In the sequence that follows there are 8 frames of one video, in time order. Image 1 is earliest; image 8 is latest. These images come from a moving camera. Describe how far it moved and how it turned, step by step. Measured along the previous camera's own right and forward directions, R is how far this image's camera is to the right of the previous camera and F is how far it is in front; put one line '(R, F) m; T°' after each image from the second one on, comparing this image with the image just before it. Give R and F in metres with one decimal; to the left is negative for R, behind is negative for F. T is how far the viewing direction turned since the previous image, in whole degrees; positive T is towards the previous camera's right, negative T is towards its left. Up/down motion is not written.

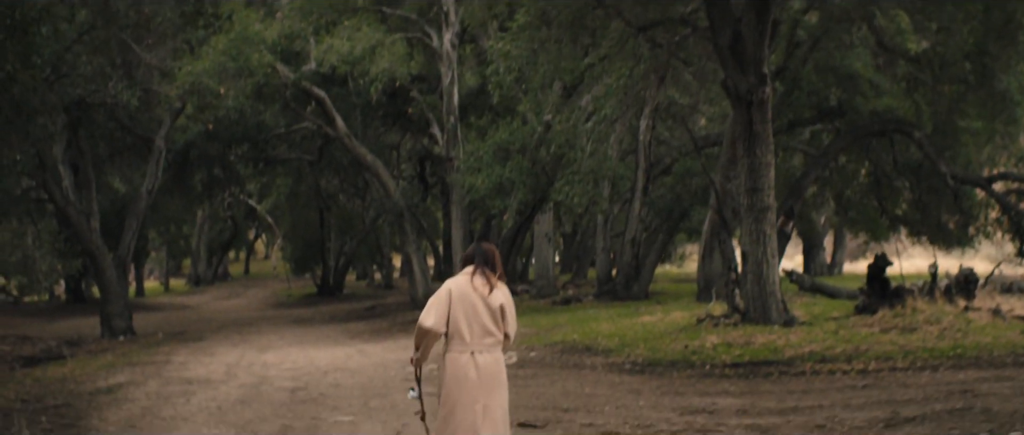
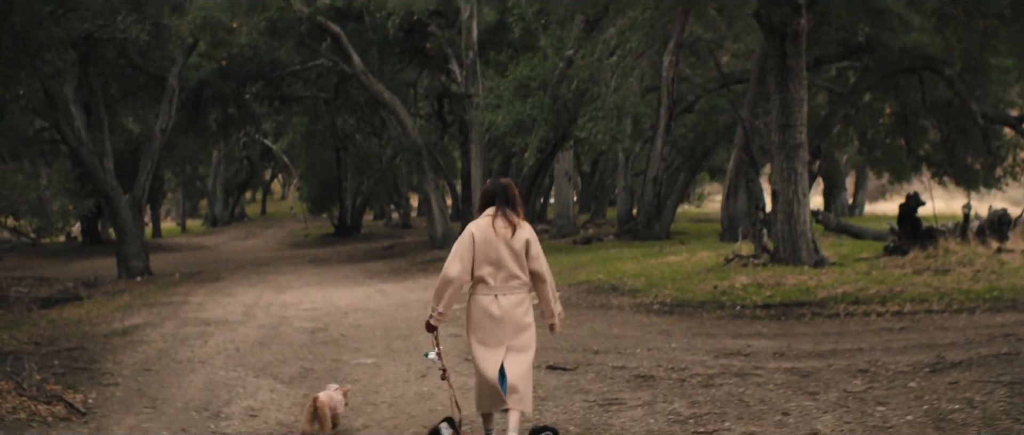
(-0.1, +0.4) m; -1°
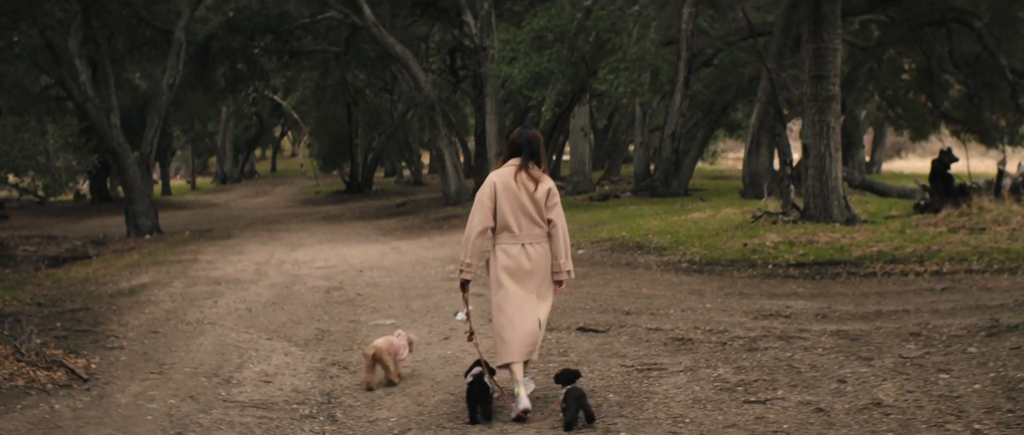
(-0.2, +0.6) m; 0°
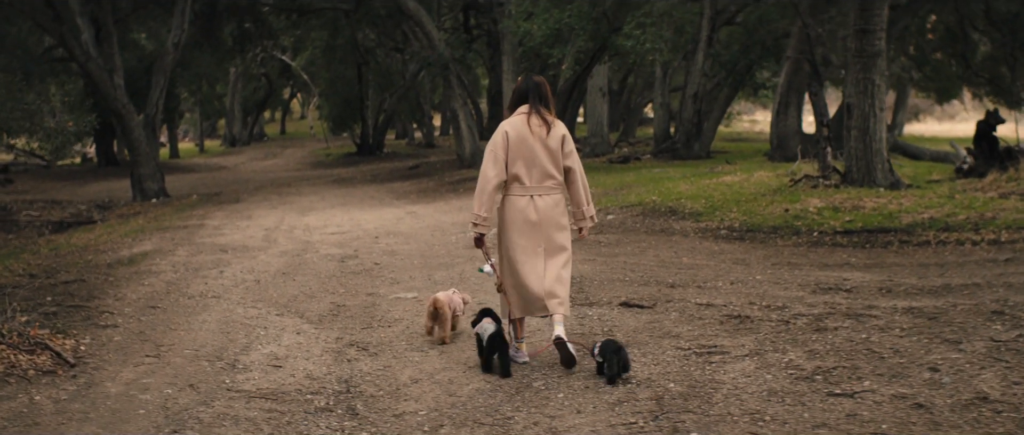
(-0.2, +0.9) m; 0°
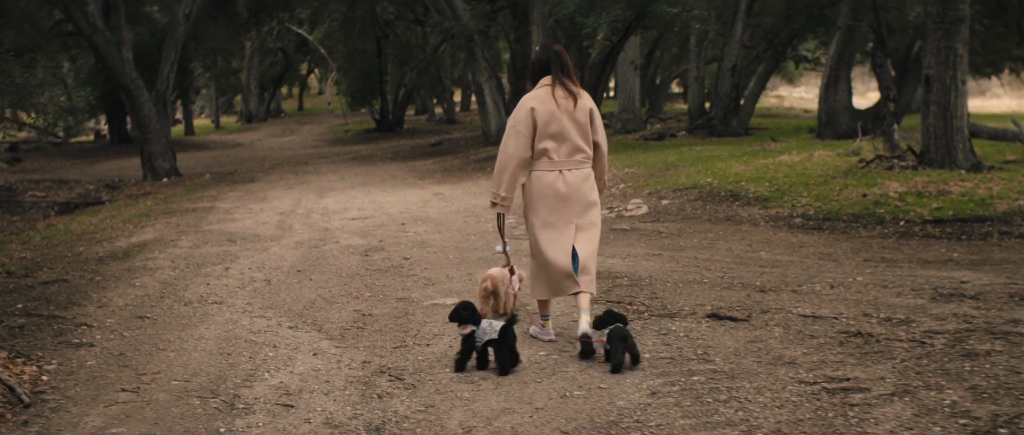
(-0.3, +1.4) m; -1°
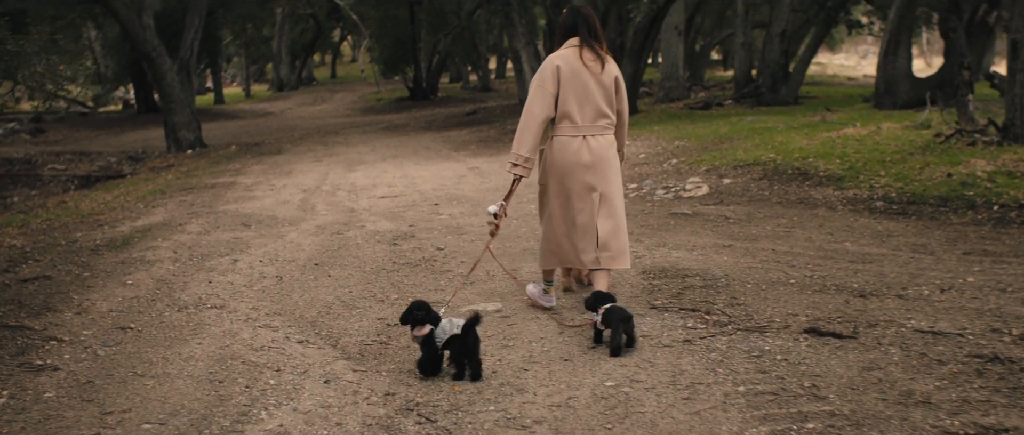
(-0.1, +1.1) m; -2°
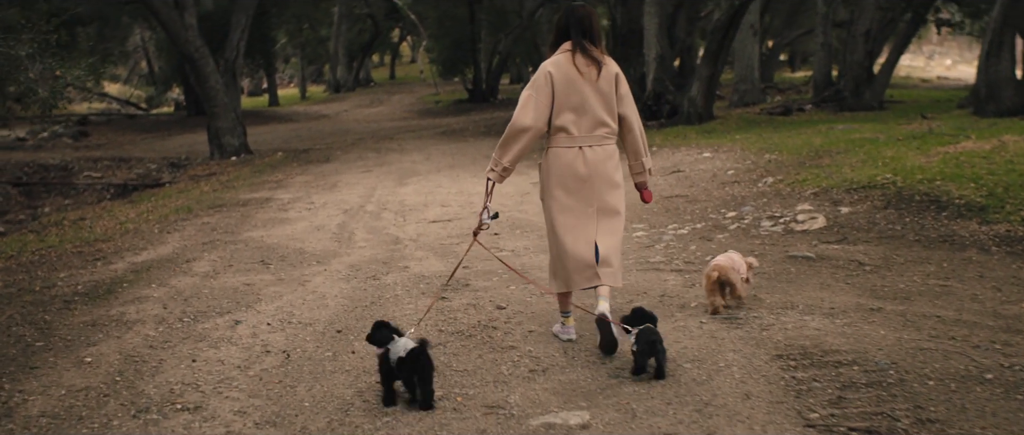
(-0.1, +1.7) m; -3°
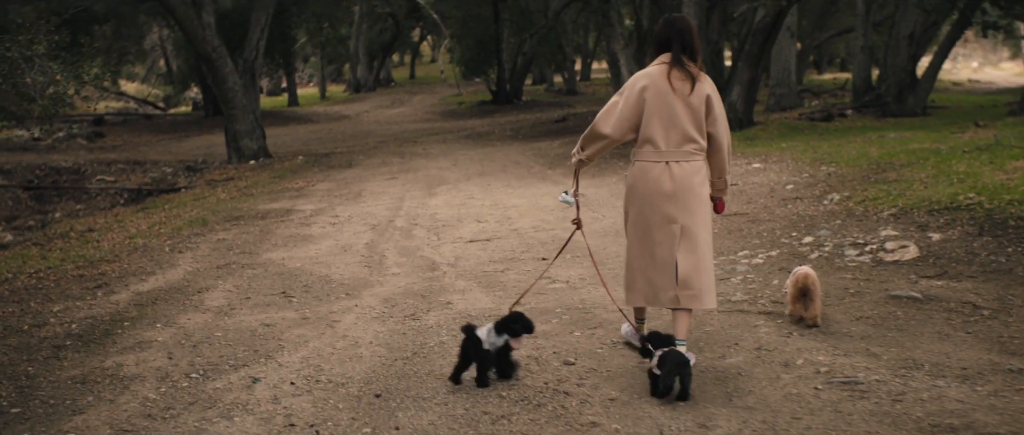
(-0.2, +1.0) m; -1°
